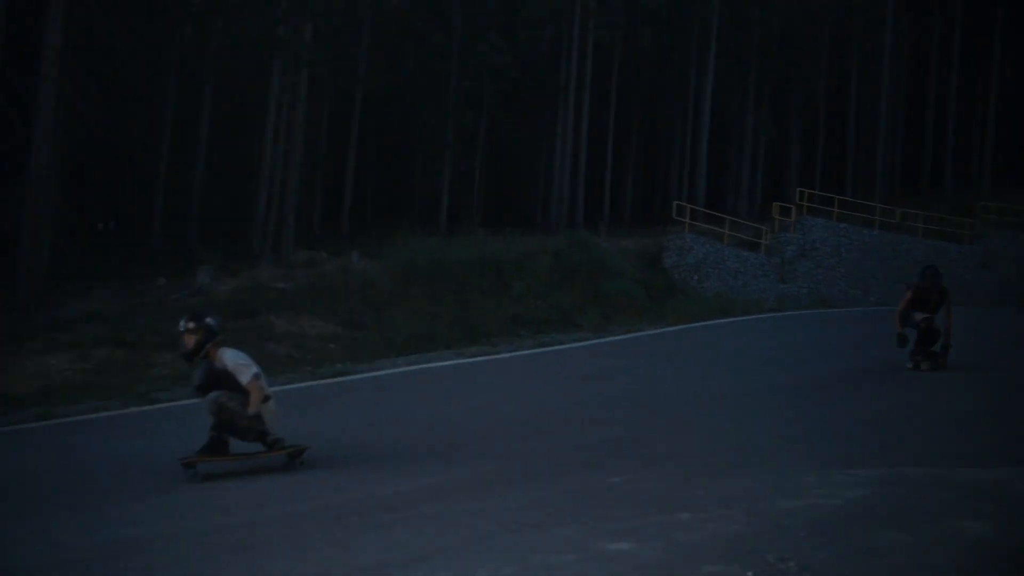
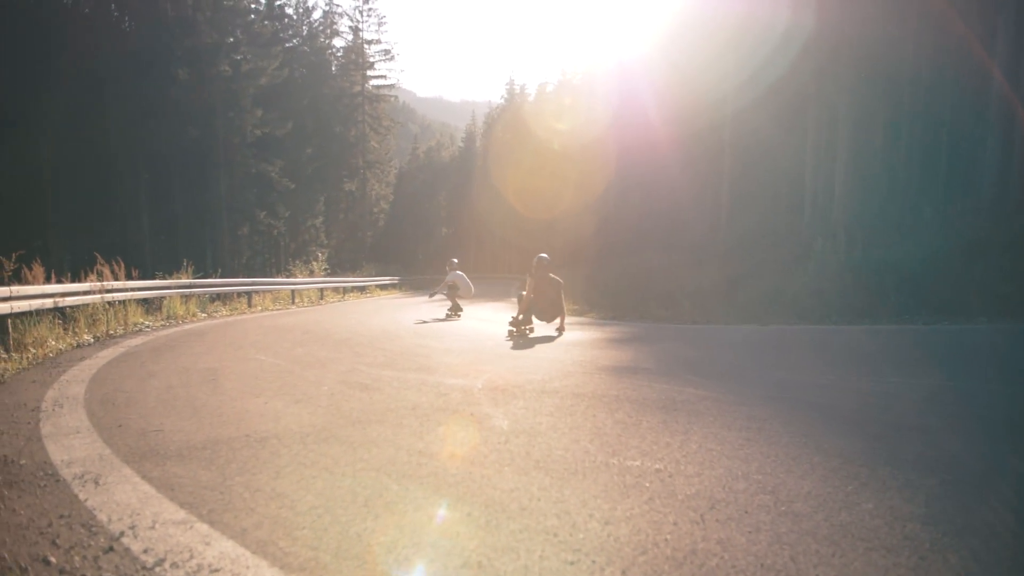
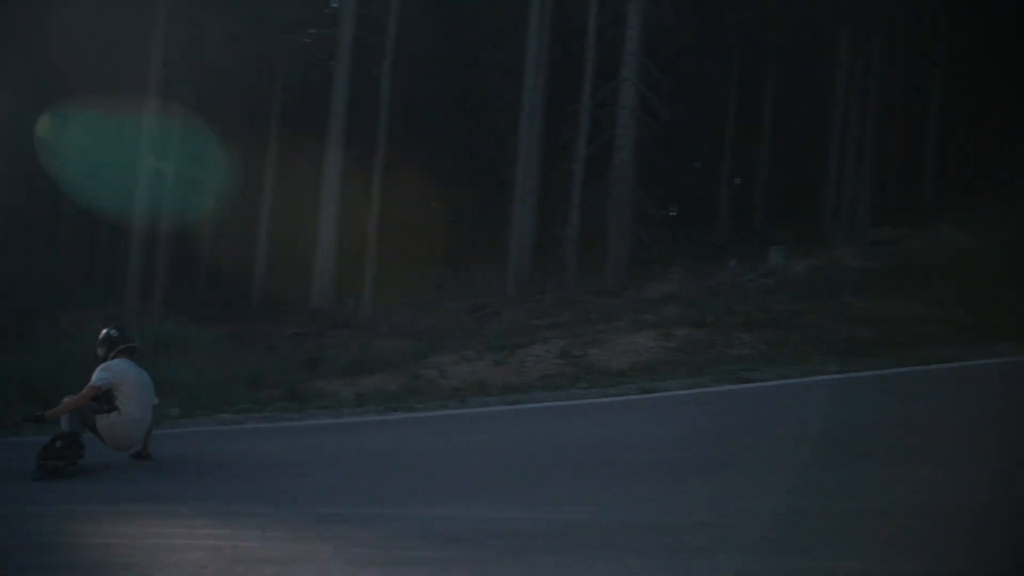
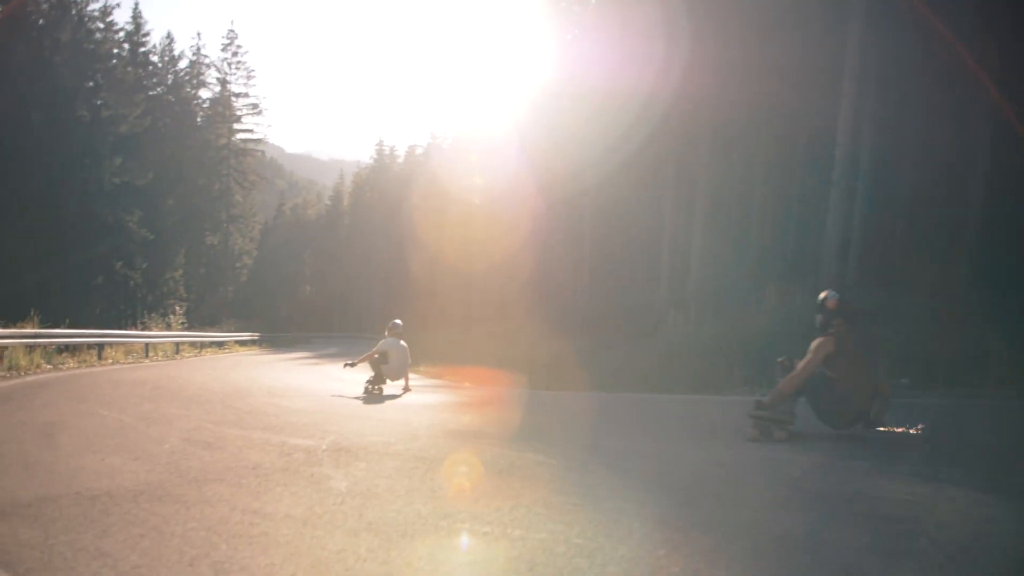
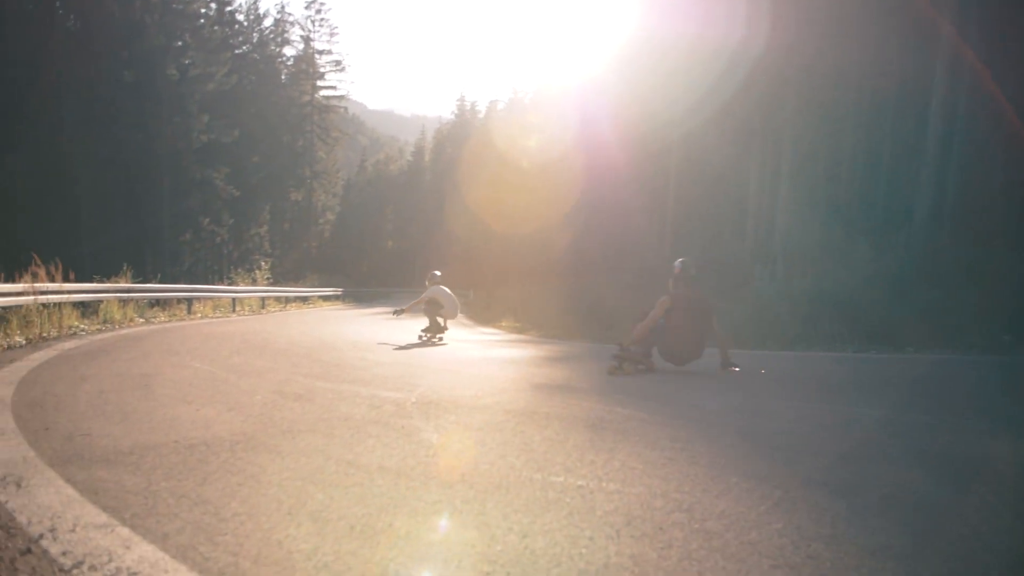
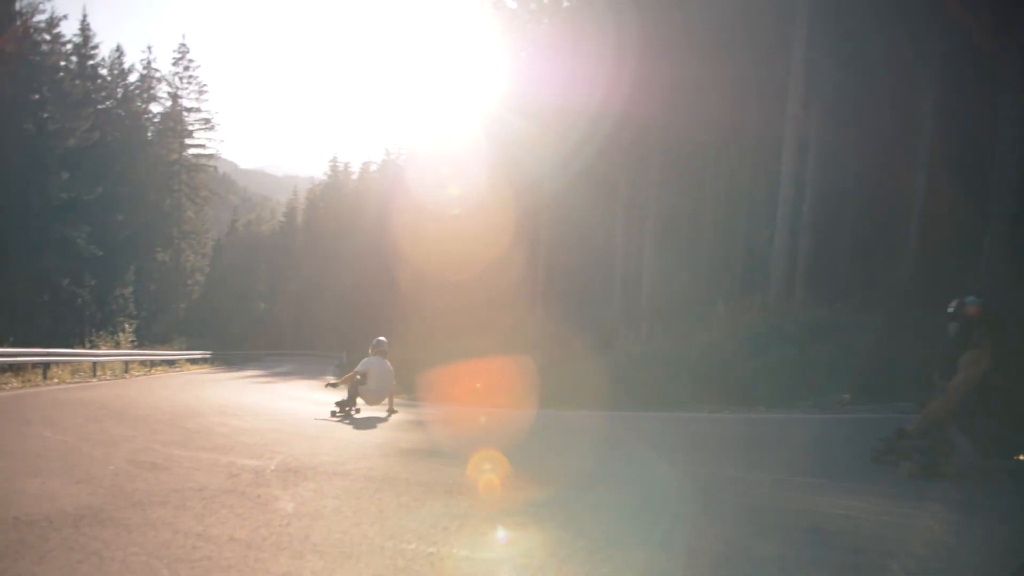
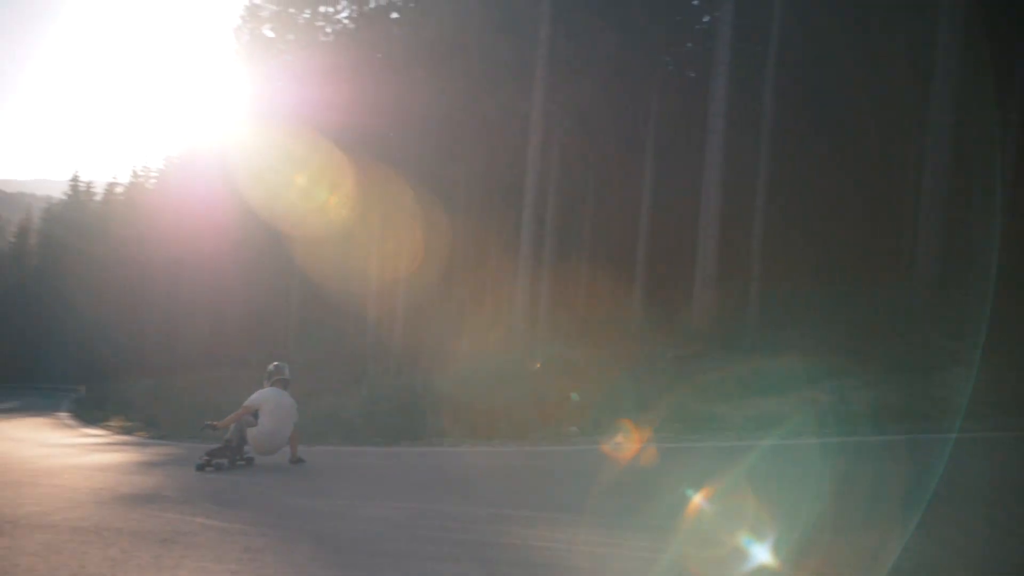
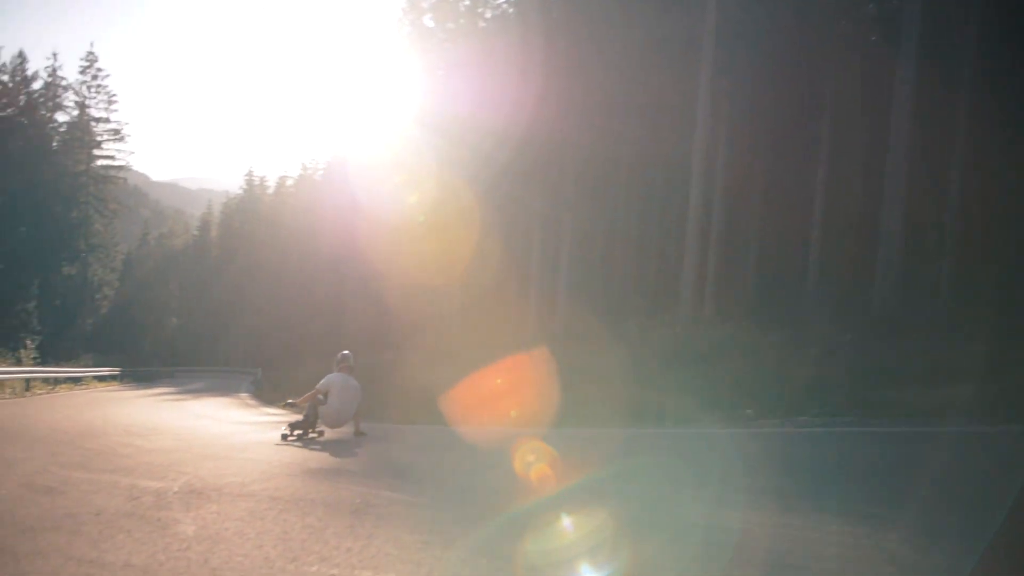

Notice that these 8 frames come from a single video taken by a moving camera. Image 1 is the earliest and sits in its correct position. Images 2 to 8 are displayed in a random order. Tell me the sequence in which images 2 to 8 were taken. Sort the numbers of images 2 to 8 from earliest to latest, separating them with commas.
3, 7, 8, 6, 4, 5, 2
